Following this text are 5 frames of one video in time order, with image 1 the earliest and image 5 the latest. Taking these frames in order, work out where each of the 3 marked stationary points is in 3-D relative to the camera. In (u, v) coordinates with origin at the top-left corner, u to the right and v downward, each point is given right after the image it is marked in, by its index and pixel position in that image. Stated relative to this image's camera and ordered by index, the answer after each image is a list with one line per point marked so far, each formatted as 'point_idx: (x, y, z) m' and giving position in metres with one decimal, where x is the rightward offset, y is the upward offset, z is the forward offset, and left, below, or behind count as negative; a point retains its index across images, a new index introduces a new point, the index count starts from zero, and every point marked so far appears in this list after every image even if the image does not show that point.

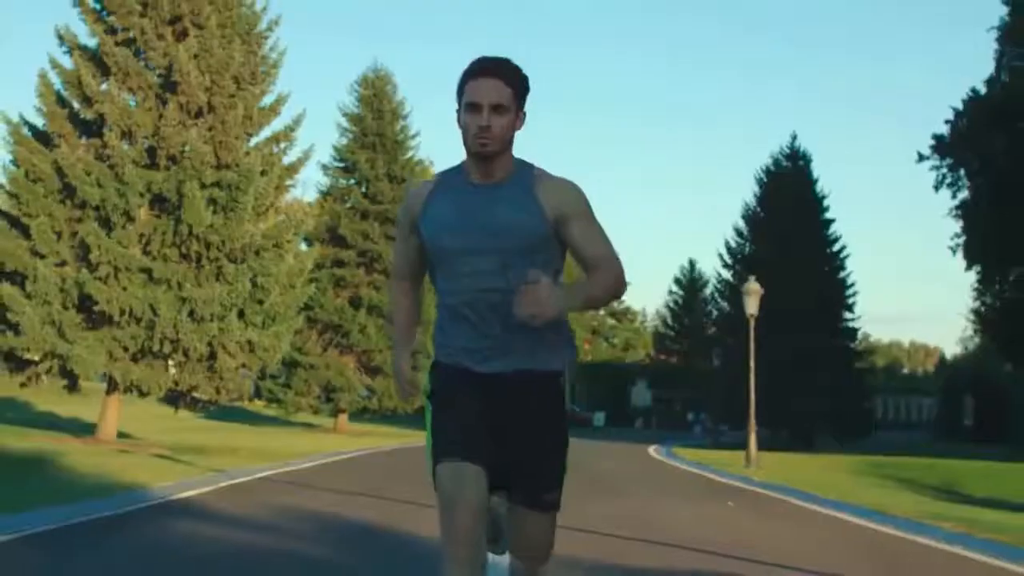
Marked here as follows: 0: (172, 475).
0: (-4.3, -2.4, +19.3) m
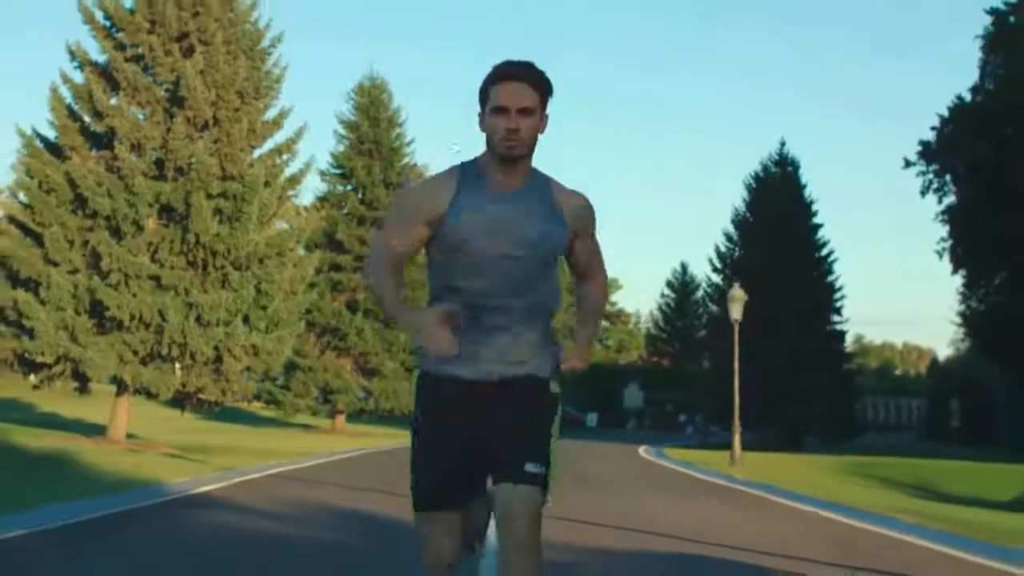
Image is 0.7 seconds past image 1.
0: (-4.4, -2.5, +20.4) m
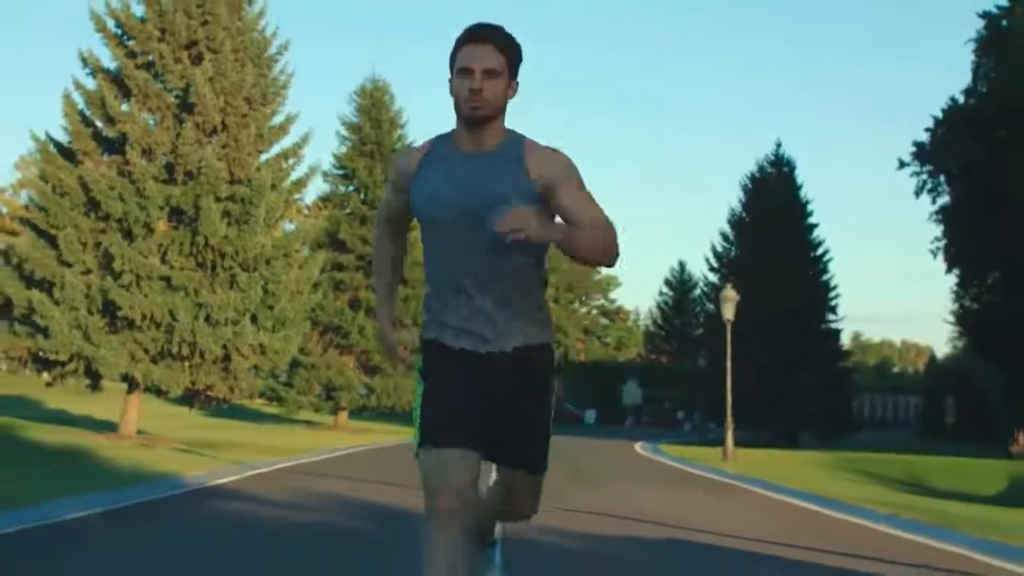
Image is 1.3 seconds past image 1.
0: (-4.4, -2.6, +21.3) m
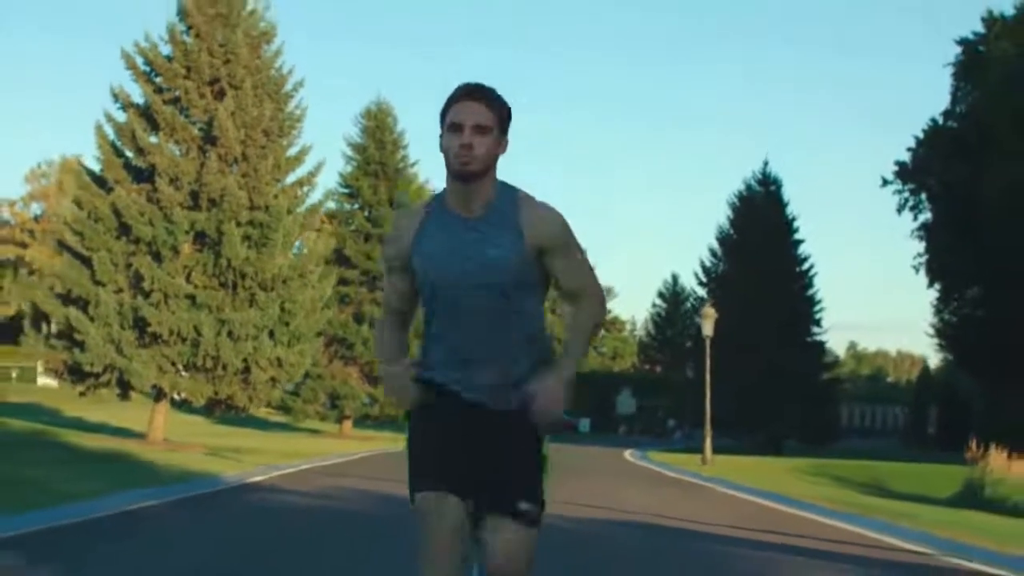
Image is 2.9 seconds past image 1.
0: (-4.5, -2.9, +23.8) m
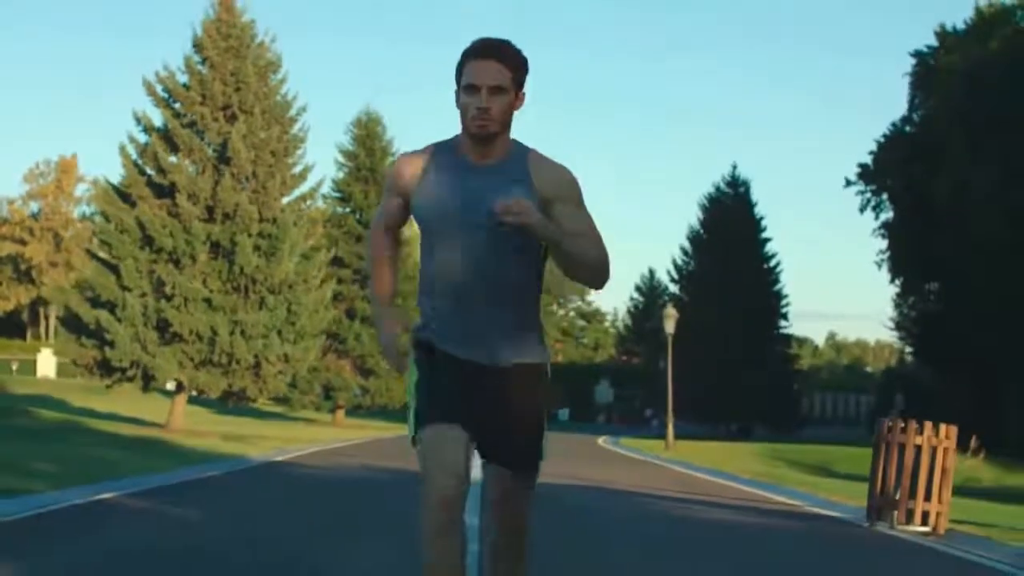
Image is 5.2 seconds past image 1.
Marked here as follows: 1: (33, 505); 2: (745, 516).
0: (-4.9, -3.0, +27.5) m
1: (-5.5, -2.5, +16.9) m
2: (+2.7, -2.7, +17.4) m
